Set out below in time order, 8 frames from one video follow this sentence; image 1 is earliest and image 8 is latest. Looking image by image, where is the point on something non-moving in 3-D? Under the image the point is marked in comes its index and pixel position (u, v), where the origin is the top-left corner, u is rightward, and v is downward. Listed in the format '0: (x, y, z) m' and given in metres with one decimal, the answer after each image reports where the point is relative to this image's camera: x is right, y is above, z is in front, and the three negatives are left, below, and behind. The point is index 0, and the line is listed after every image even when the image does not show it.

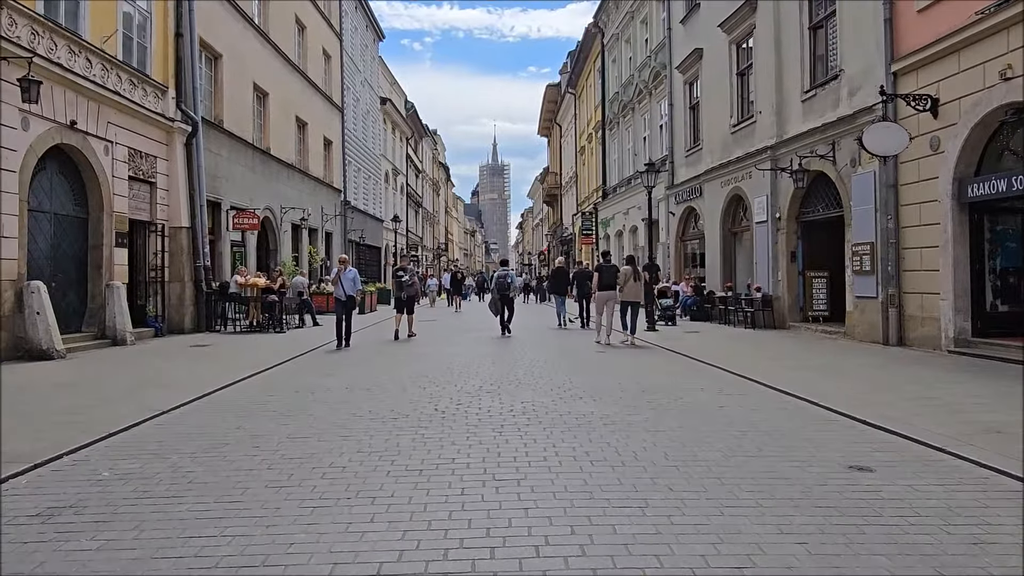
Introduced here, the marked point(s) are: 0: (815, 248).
0: (+6.2, +0.8, +15.9) m
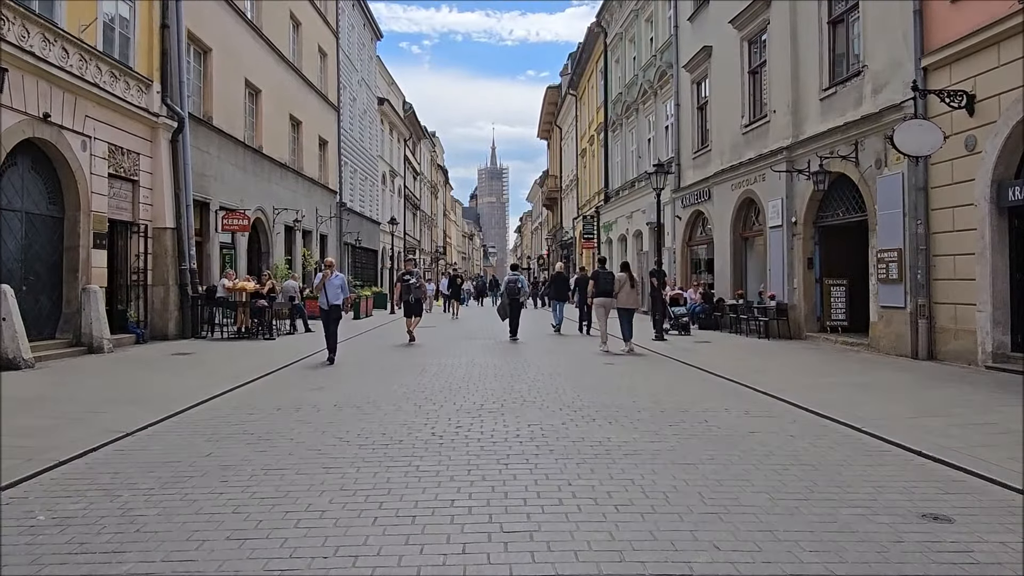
0: (+6.2, +0.7, +15.1) m
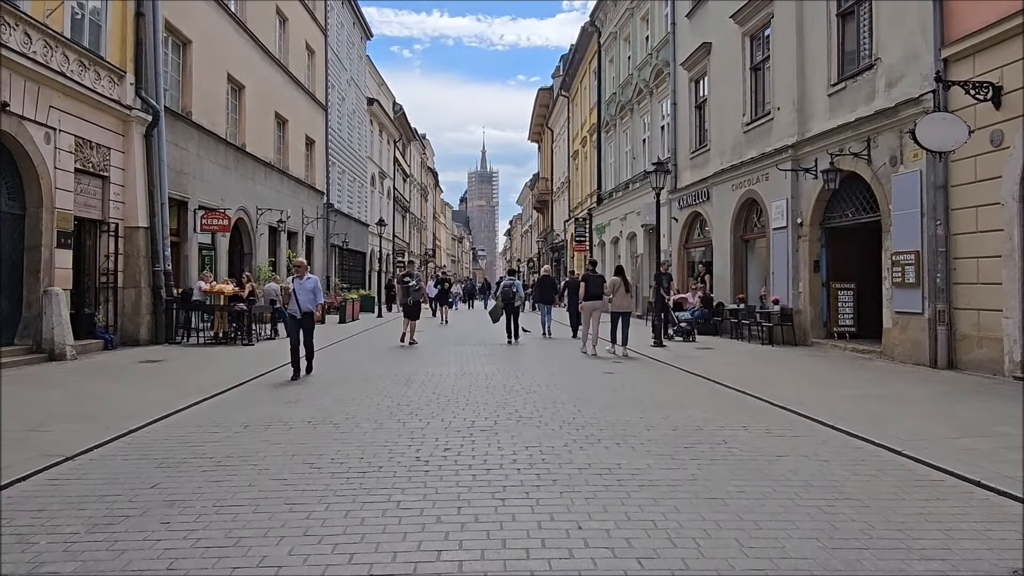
0: (+6.1, +0.6, +14.4) m
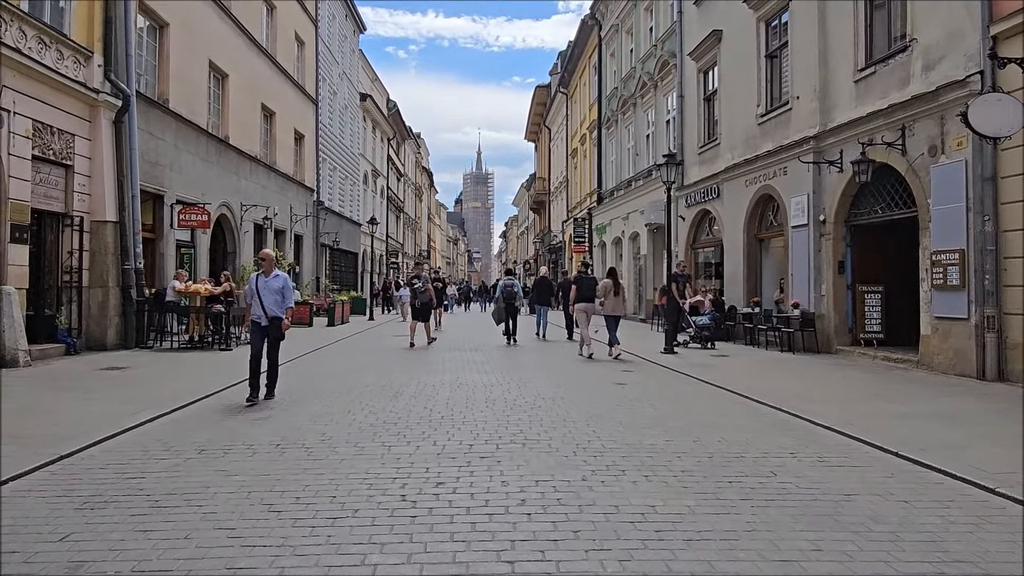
0: (+6.1, +0.5, +13.3) m
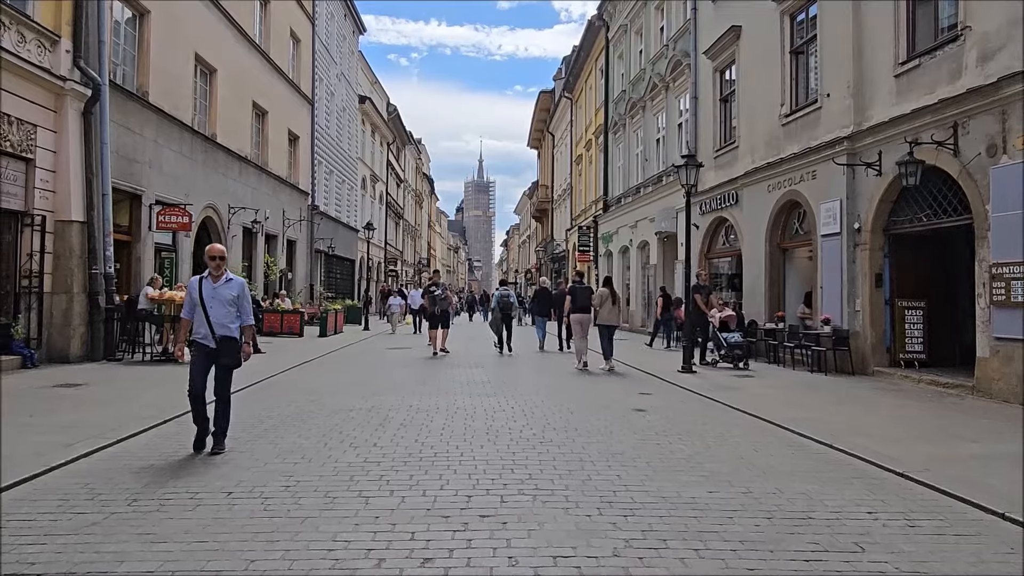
0: (+6.2, +0.3, +12.1) m
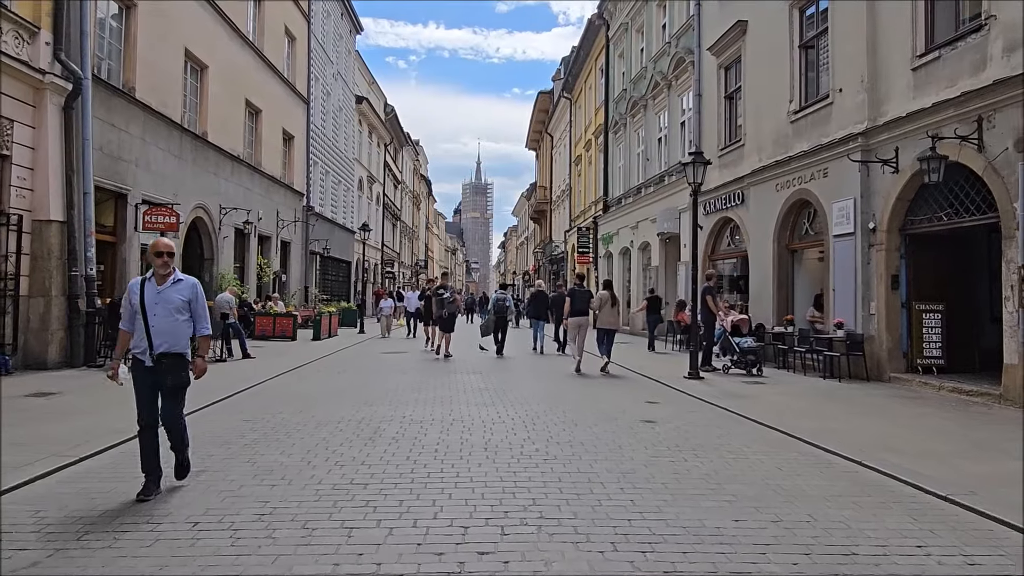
0: (+6.2, +0.3, +11.6) m
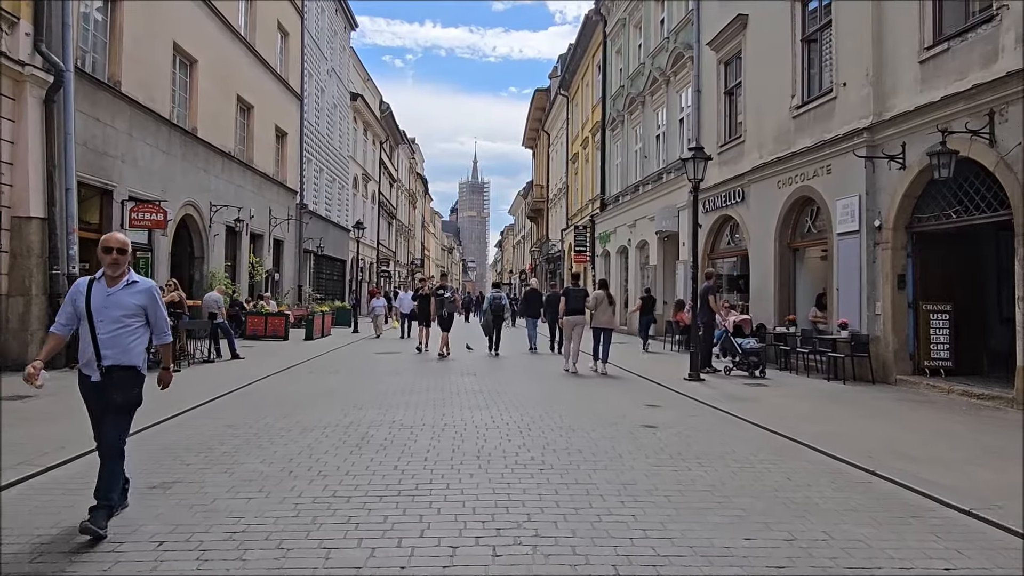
0: (+6.1, +0.3, +11.2) m
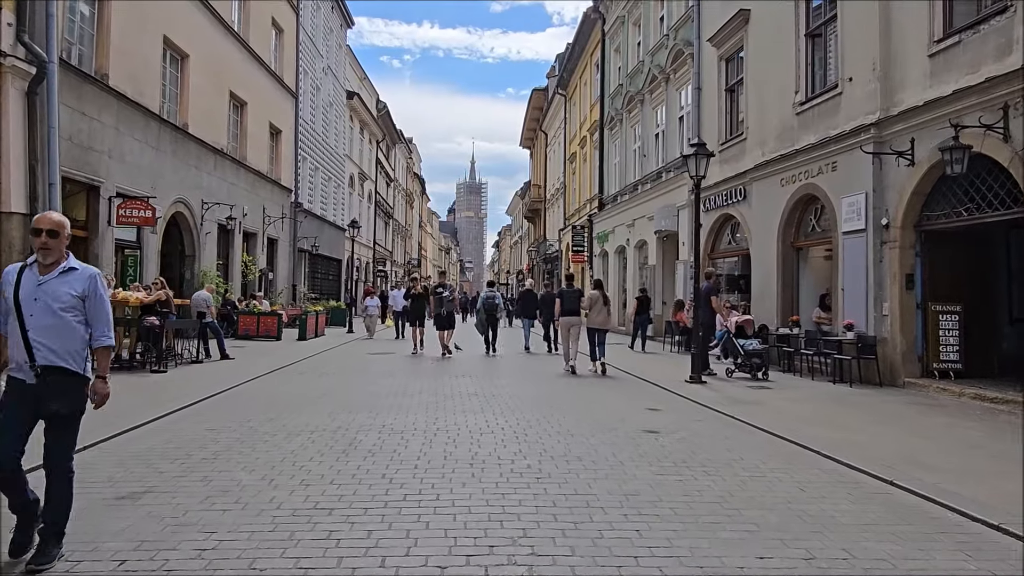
0: (+6.0, +0.3, +10.9) m
